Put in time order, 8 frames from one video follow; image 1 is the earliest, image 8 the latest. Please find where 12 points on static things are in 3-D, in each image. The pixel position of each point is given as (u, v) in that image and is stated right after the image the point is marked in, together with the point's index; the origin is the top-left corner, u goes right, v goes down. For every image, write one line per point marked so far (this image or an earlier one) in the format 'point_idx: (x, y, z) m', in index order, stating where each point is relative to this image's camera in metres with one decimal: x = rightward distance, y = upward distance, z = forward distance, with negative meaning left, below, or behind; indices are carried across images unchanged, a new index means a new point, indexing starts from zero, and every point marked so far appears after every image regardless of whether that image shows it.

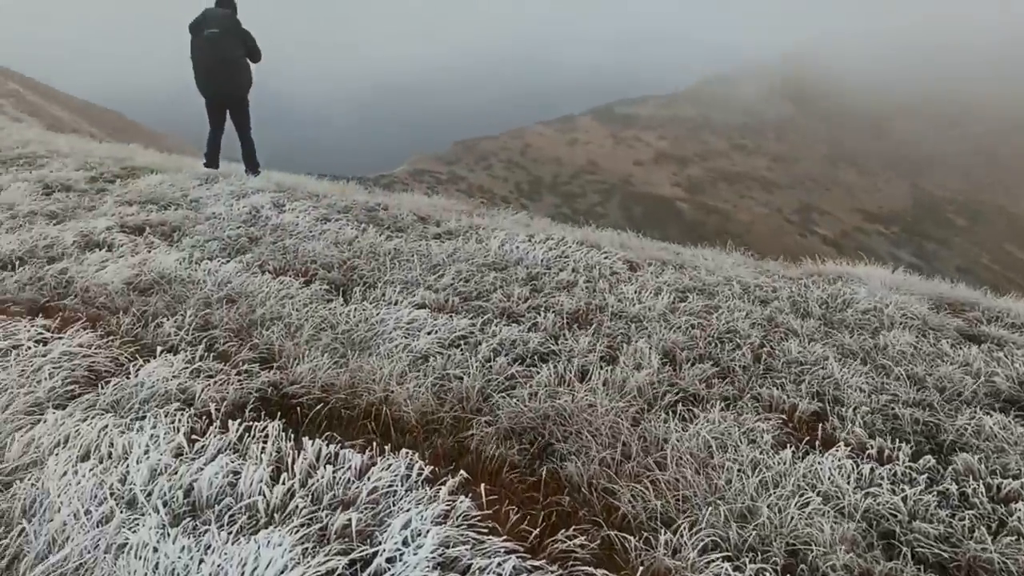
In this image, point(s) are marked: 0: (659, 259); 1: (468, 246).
0: (+1.4, +0.2, +8.6) m
1: (-0.4, +0.4, +8.0) m
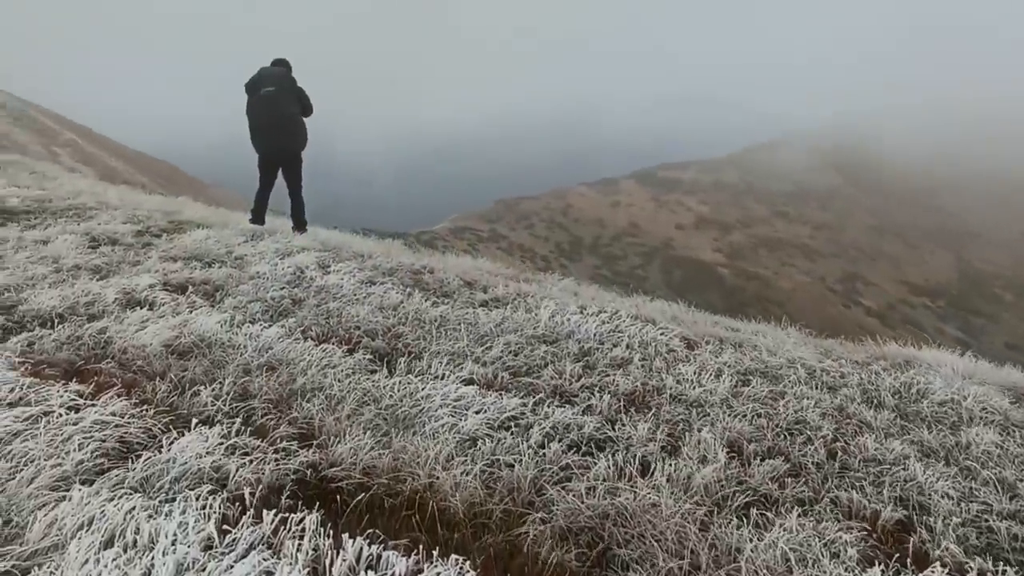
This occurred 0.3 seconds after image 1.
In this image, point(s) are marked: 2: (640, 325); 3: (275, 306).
0: (+1.9, -0.5, +8.3) m
1: (0.0, -0.2, +7.7) m
2: (+1.1, -0.3, +7.7) m
3: (-1.9, -0.1, +7.4) m
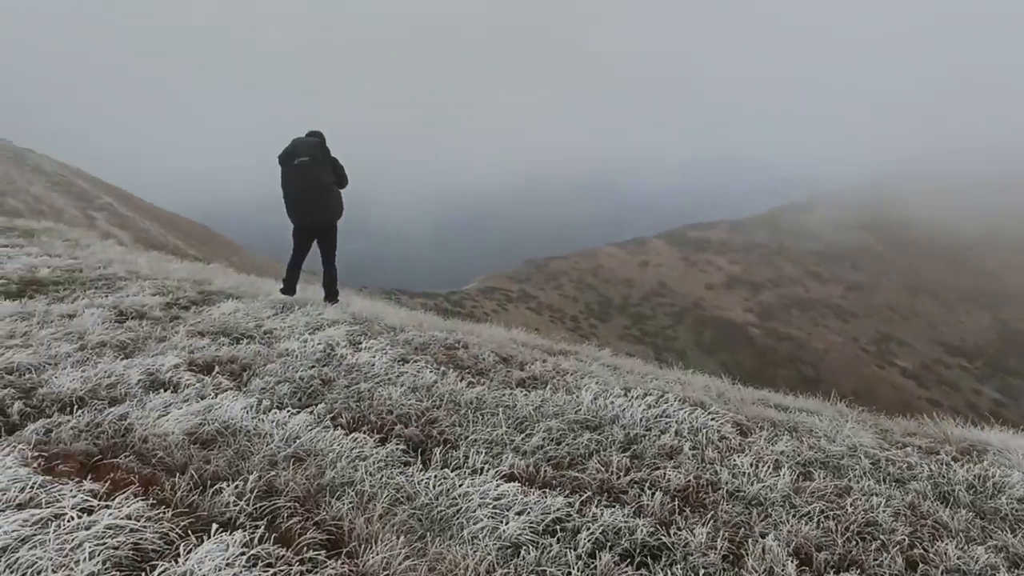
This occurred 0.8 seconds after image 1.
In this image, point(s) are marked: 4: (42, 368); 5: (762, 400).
0: (+2.2, -1.1, +7.8) m
1: (+0.4, -0.9, +7.3) m
2: (+1.4, -1.0, +7.3) m
3: (-1.6, -0.8, +7.1) m
4: (-3.7, -0.6, +7.2) m
5: (+2.6, -1.2, +9.7) m
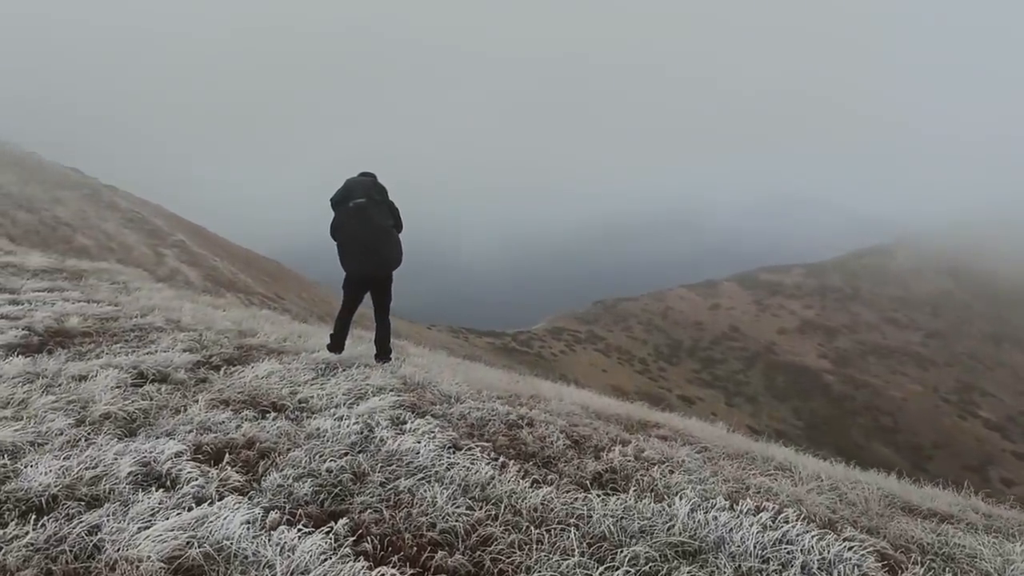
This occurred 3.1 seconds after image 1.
0: (+2.7, -1.7, +6.1) m
1: (+0.8, -1.4, +5.8) m
2: (+1.9, -1.5, +5.7) m
3: (-1.1, -1.2, +5.8) m
4: (-3.2, -1.1, +6.0) m
5: (+3.3, -1.8, +8.0) m
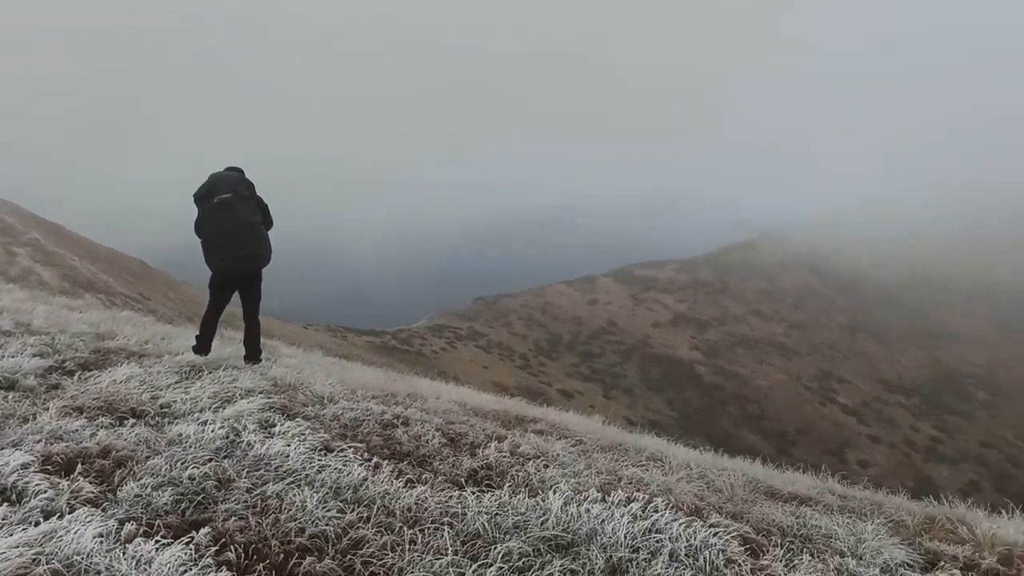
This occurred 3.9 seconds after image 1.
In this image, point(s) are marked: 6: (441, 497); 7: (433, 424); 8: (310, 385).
0: (+1.8, -1.7, +6.4) m
1: (0.0, -1.3, +5.8) m
2: (+1.1, -1.5, +5.8) m
3: (-1.9, -1.2, +5.5) m
4: (-4.0, -1.1, +5.5) m
5: (+2.2, -1.8, +8.3) m
6: (-0.5, -1.3, +5.9) m
7: (-0.7, -1.2, +8.2) m
8: (-2.0, -1.0, +9.2) m
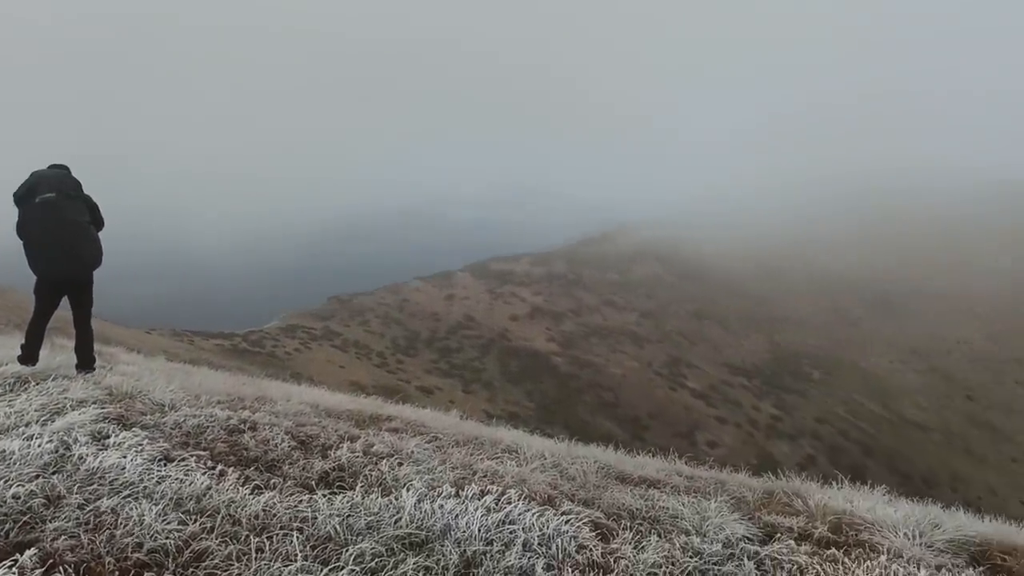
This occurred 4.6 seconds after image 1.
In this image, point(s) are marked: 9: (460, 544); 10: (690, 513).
0: (+0.8, -1.6, +6.6) m
1: (-0.9, -1.3, +5.7) m
2: (+0.1, -1.4, +5.9) m
3: (-2.8, -1.3, +5.1) m
4: (-4.8, -1.2, +4.8) m
5: (+0.9, -1.7, +8.5) m
6: (-1.4, -1.3, +5.7) m
7: (-2.0, -1.2, +8.0) m
8: (-3.5, -1.0, +8.8) m
9: (-0.3, -1.4, +5.2) m
10: (+1.3, -1.6, +6.6) m
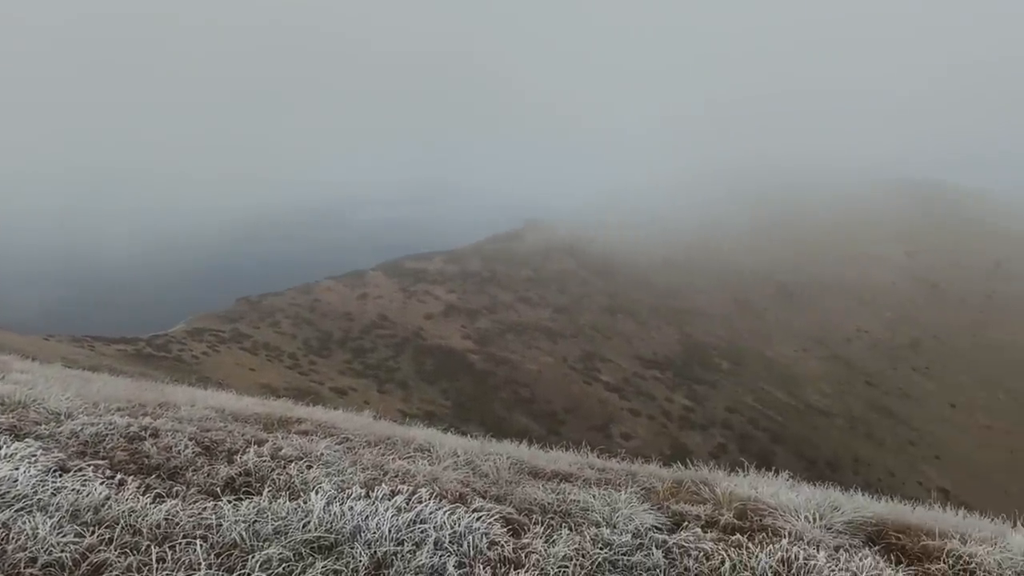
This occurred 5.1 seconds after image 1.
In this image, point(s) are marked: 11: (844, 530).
0: (+0.2, -1.6, +6.6) m
1: (-1.4, -1.3, +5.6) m
2: (-0.4, -1.4, +5.9) m
3: (-3.3, -1.3, +4.8) m
4: (-5.3, -1.2, +4.3) m
5: (0.0, -1.7, +8.6) m
6: (-1.9, -1.3, +5.5) m
7: (-2.7, -1.2, +7.7) m
8: (-4.3, -1.0, +8.4) m
9: (-0.8, -1.4, +5.1) m
10: (+0.6, -1.6, +6.6) m
11: (+2.6, -1.9, +7.2) m
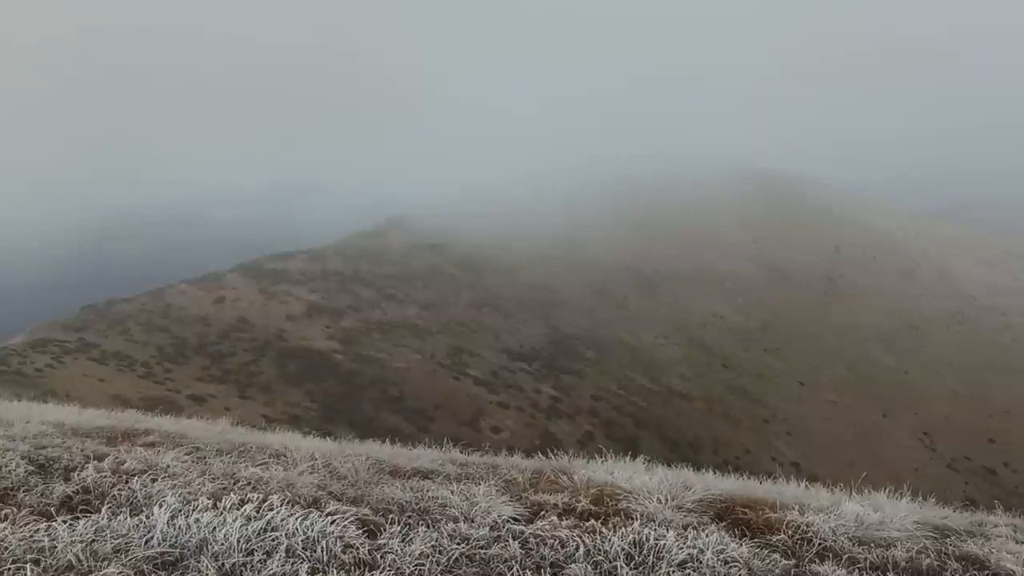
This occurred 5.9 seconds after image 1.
0: (-0.8, -1.5, +6.6) m
1: (-2.3, -1.4, +5.3) m
2: (-1.3, -1.4, +5.8) m
3: (-4.0, -1.4, +4.3) m
4: (-5.9, -1.4, +3.5) m
5: (-1.3, -1.7, +8.5) m
6: (-2.8, -1.4, +5.2) m
7: (-3.9, -1.3, +7.2) m
8: (-5.5, -1.2, +7.7) m
9: (-1.6, -1.4, +4.9) m
10: (-0.4, -1.5, +6.7) m
11: (+1.5, -1.8, +7.5) m
